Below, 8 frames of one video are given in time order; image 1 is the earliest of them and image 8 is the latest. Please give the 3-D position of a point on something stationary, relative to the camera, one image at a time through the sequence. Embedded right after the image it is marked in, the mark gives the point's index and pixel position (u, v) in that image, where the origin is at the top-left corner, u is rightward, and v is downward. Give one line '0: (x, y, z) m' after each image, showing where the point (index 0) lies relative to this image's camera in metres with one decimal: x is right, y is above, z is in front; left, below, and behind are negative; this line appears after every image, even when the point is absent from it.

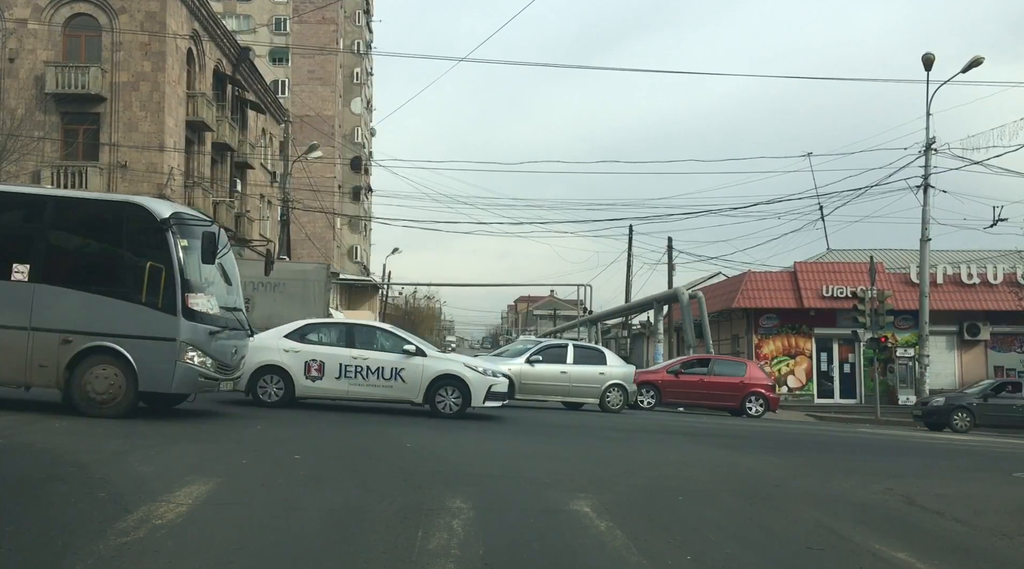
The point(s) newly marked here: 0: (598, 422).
0: (+1.7, -2.5, +17.1) m
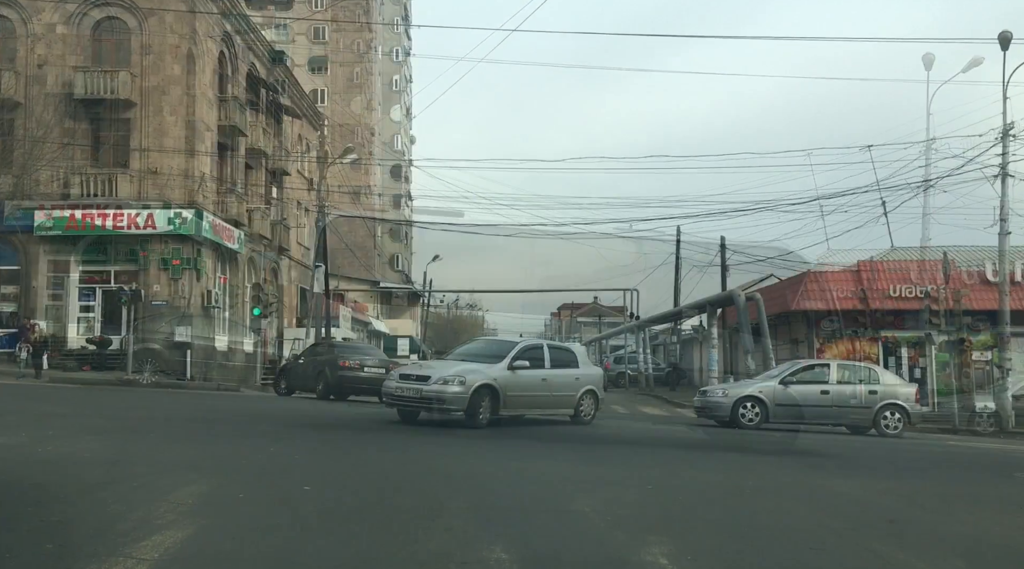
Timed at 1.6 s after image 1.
0: (+2.5, -2.5, +15.5) m
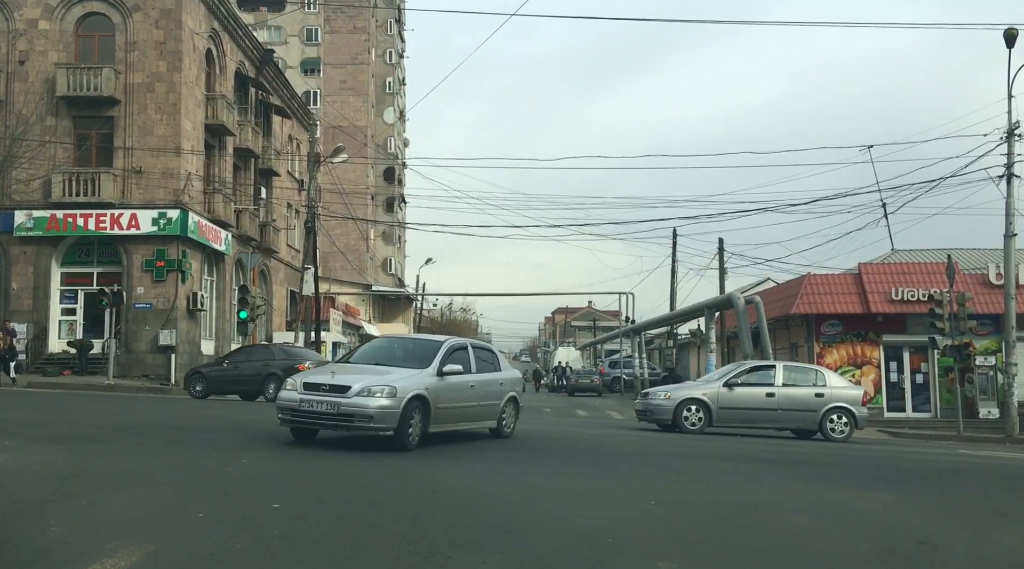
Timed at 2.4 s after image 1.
0: (+2.4, -2.5, +14.8) m
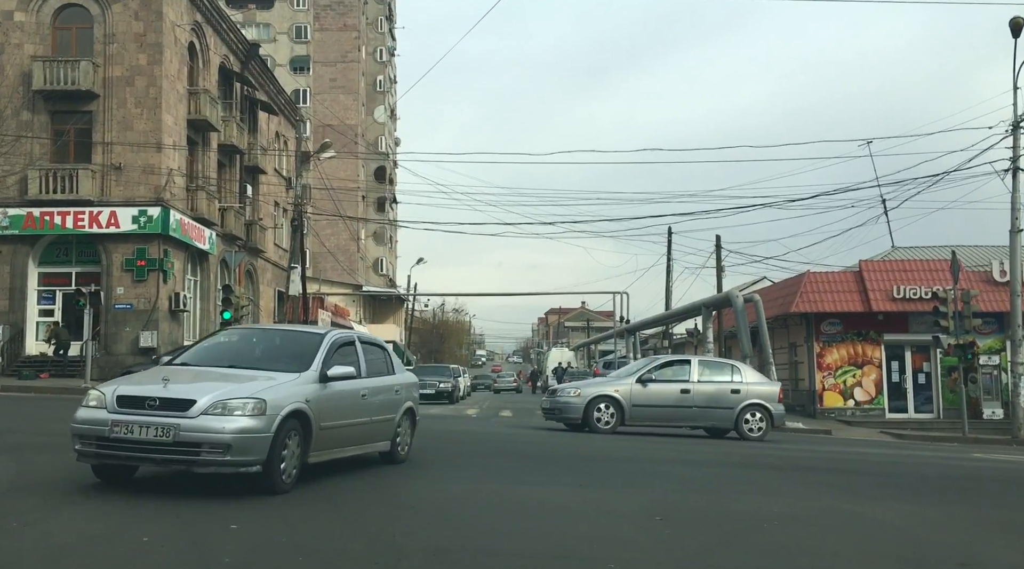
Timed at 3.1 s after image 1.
0: (+2.2, -2.4, +14.0) m
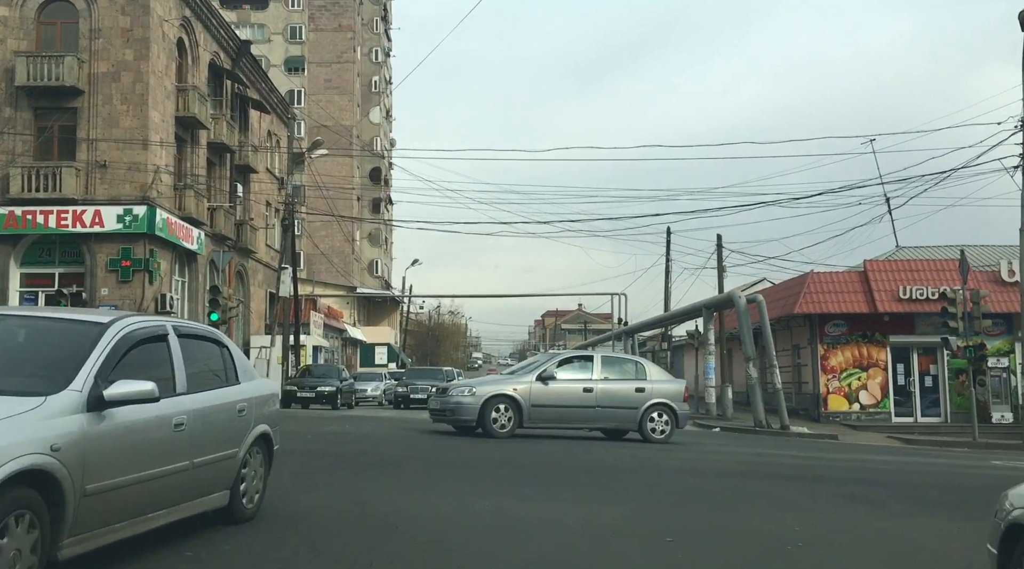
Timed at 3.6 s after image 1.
0: (+2.2, -2.4, +13.2) m
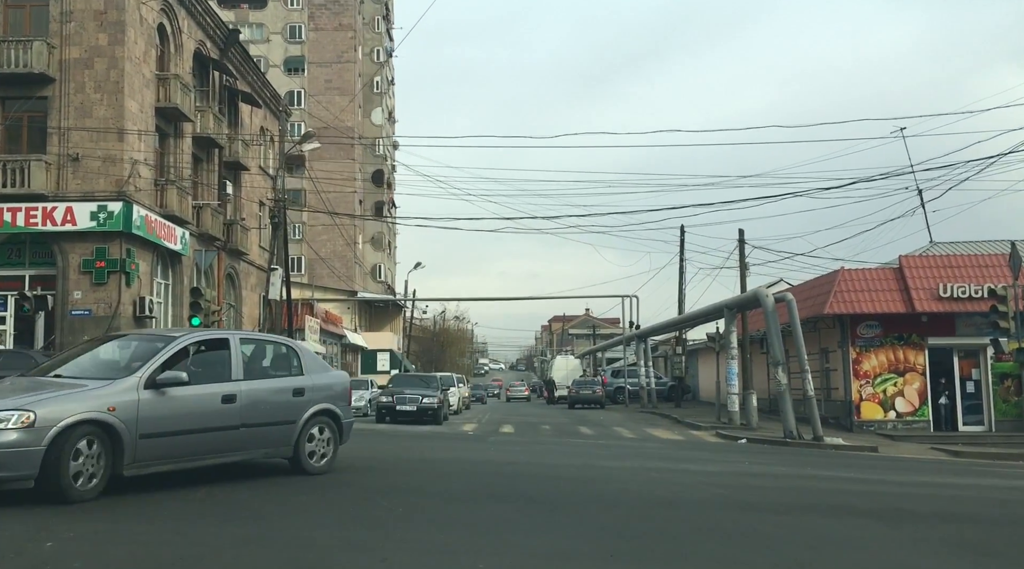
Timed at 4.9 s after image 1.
0: (+2.2, -2.3, +11.1) m
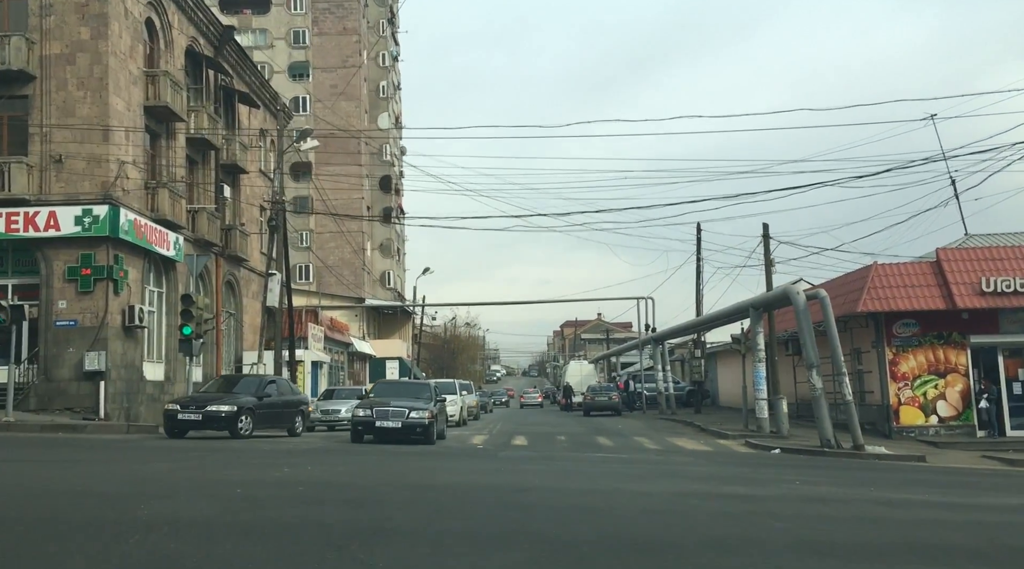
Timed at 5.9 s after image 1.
0: (+2.4, -2.2, +9.5) m
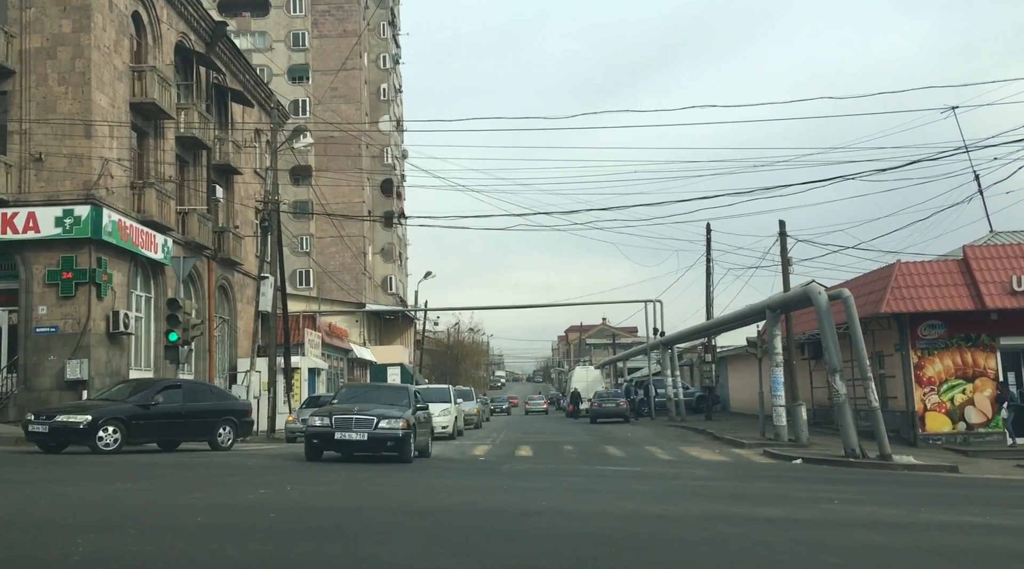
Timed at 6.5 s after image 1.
0: (+2.4, -2.2, +8.2) m
